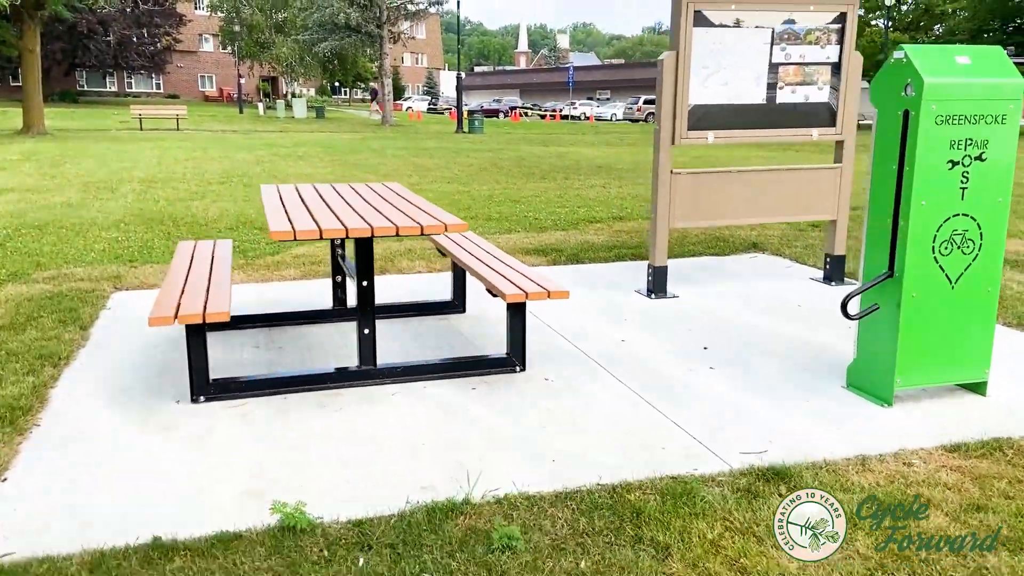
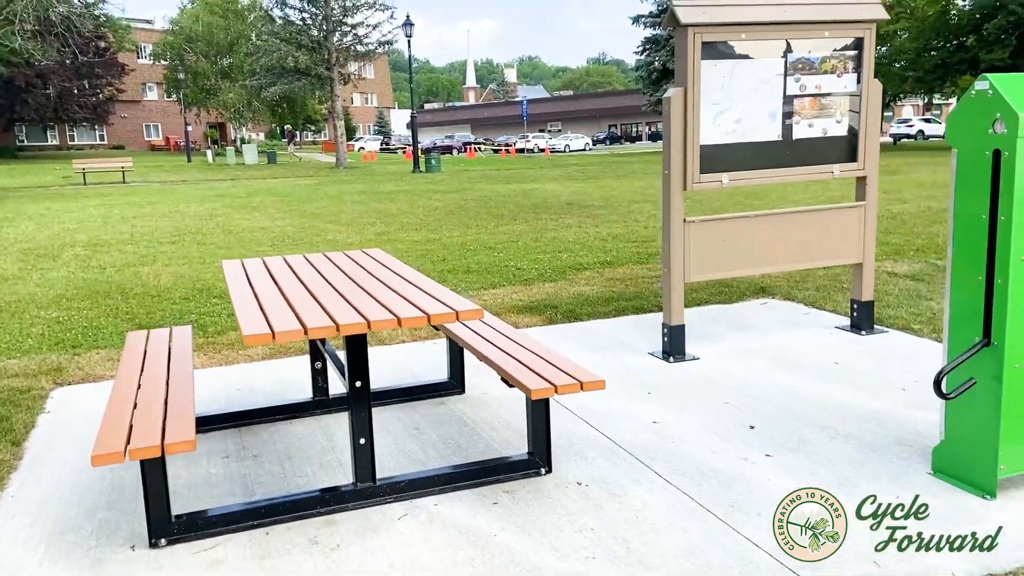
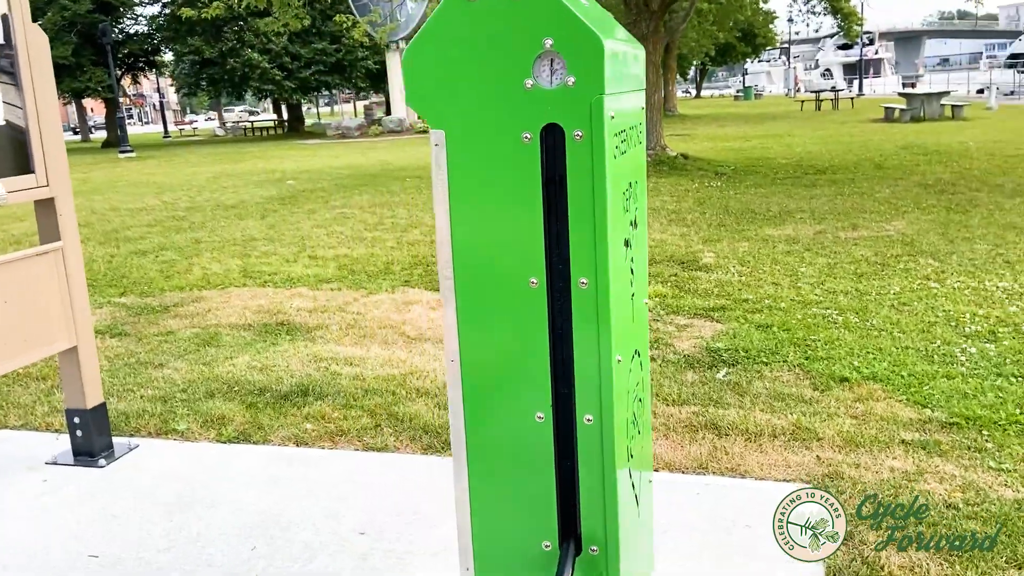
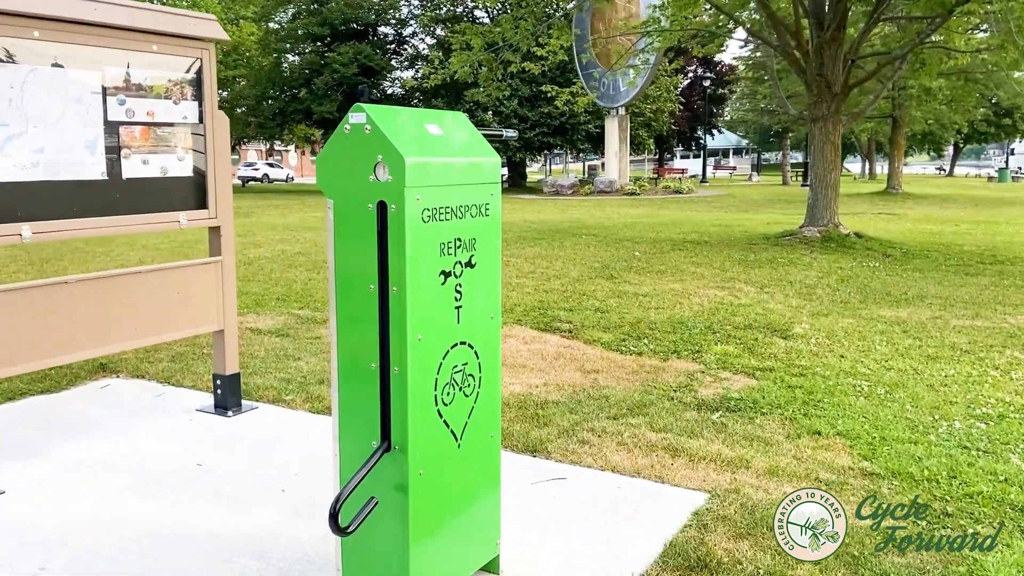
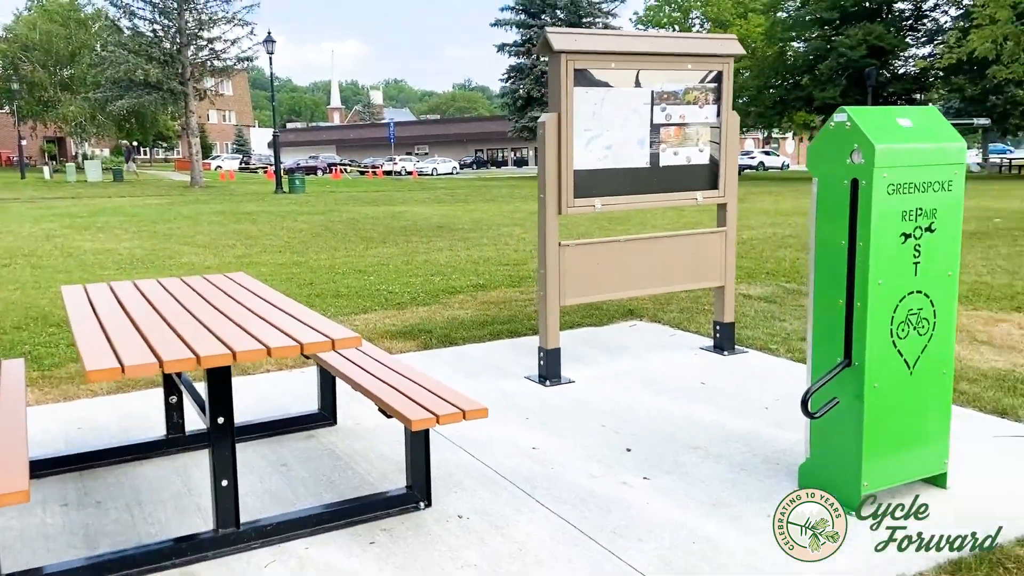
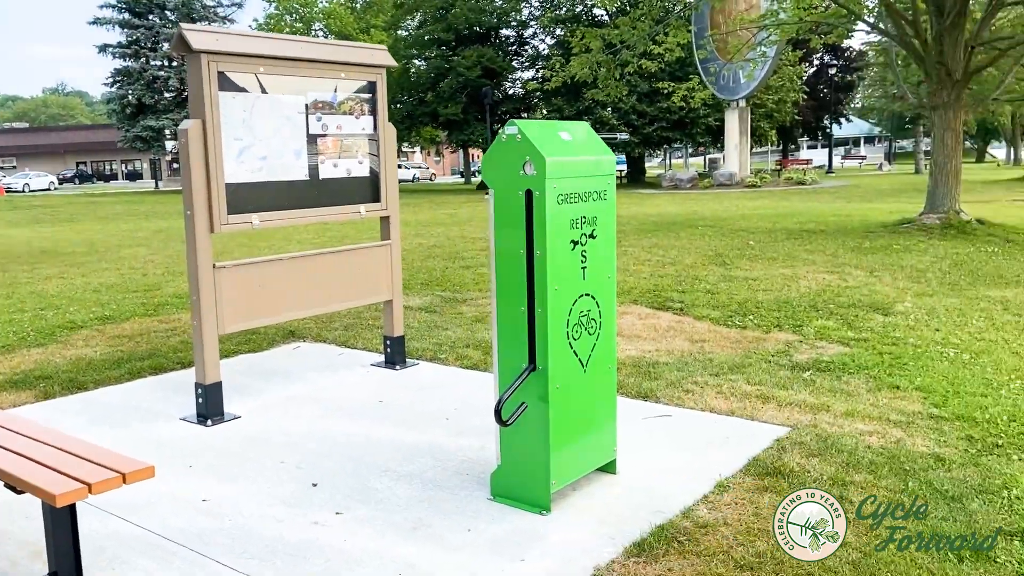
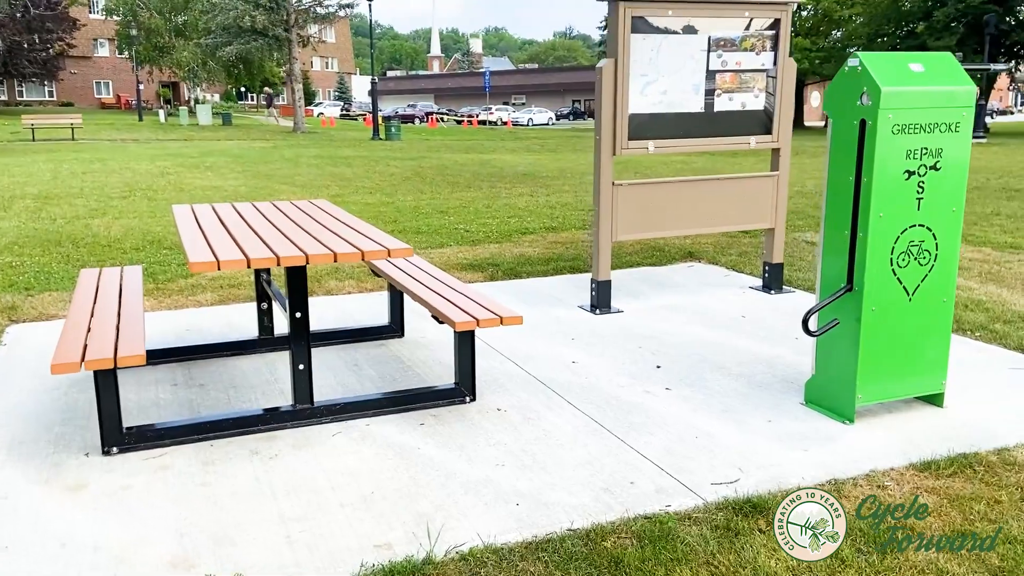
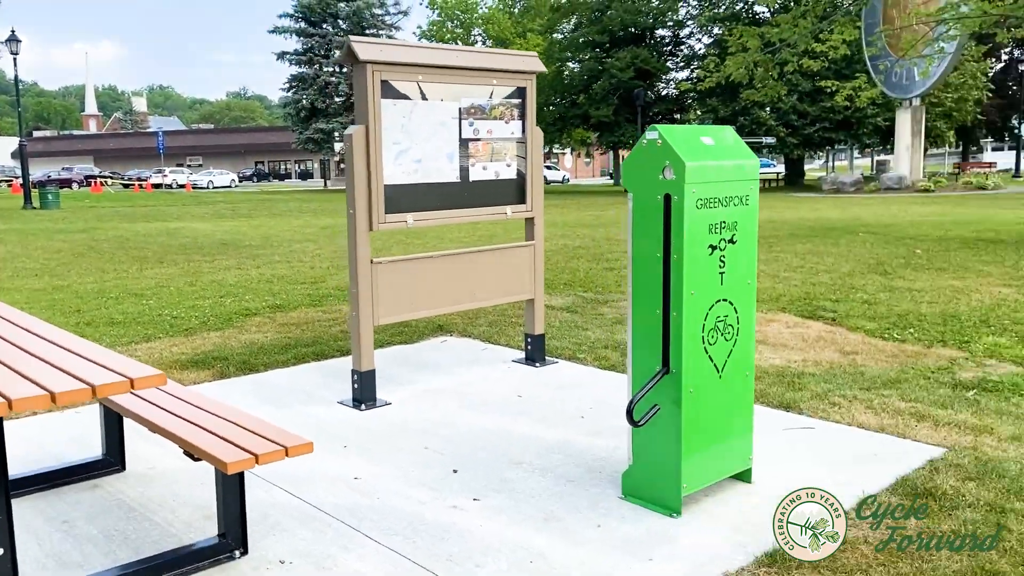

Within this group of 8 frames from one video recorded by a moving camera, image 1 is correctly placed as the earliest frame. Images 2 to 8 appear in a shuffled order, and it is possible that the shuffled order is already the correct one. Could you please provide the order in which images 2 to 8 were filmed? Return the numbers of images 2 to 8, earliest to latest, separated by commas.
7, 2, 5, 8, 6, 4, 3
